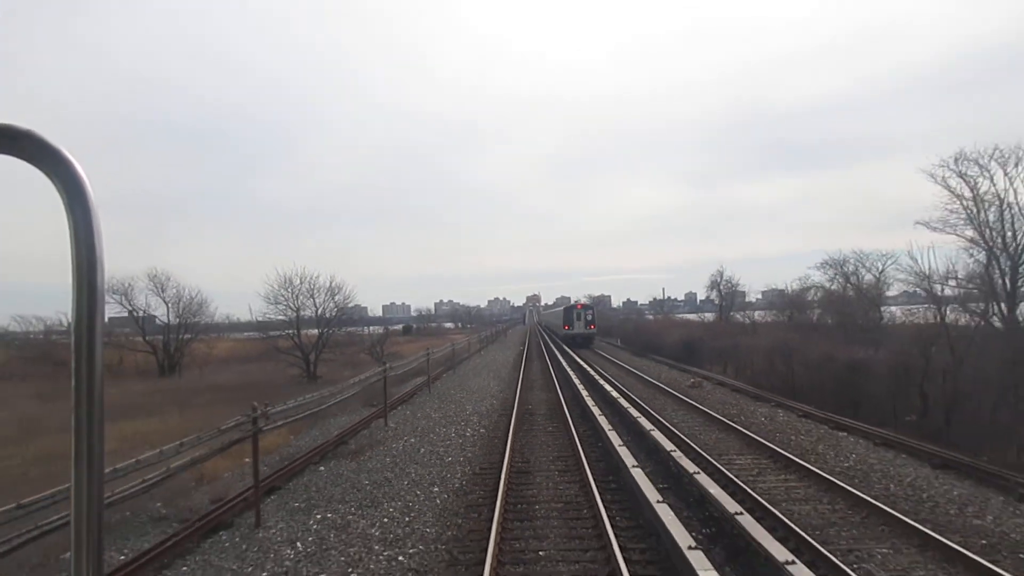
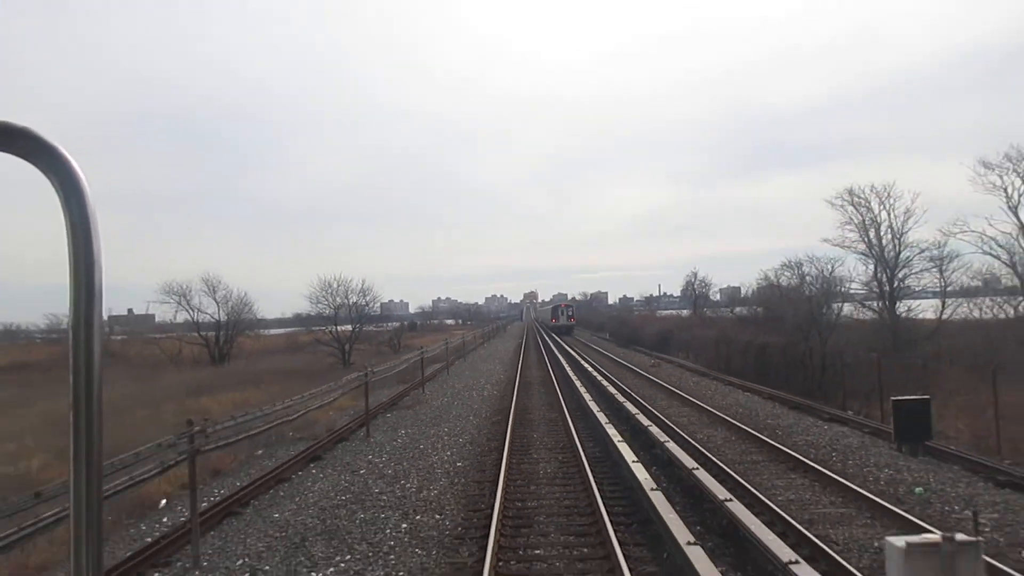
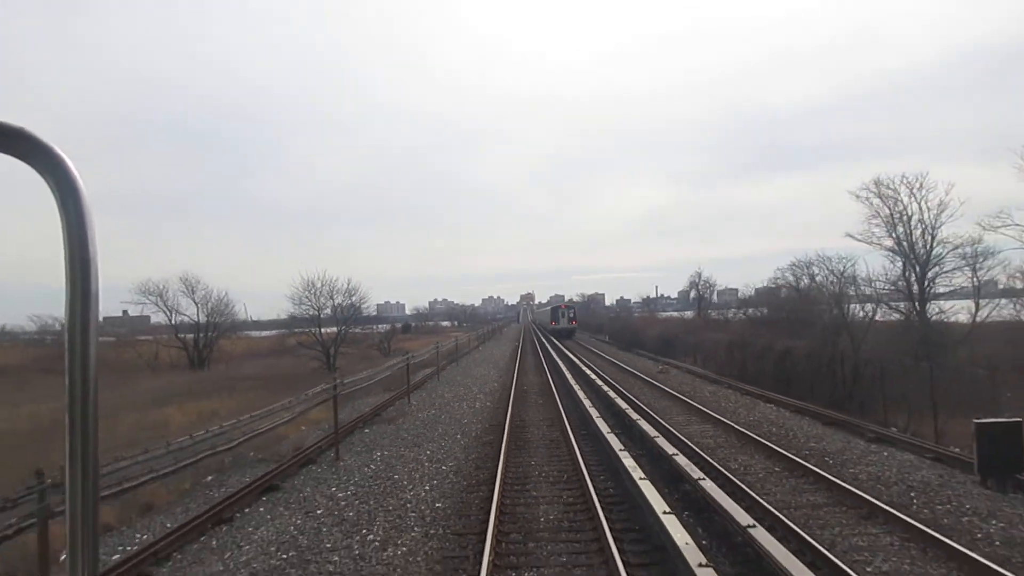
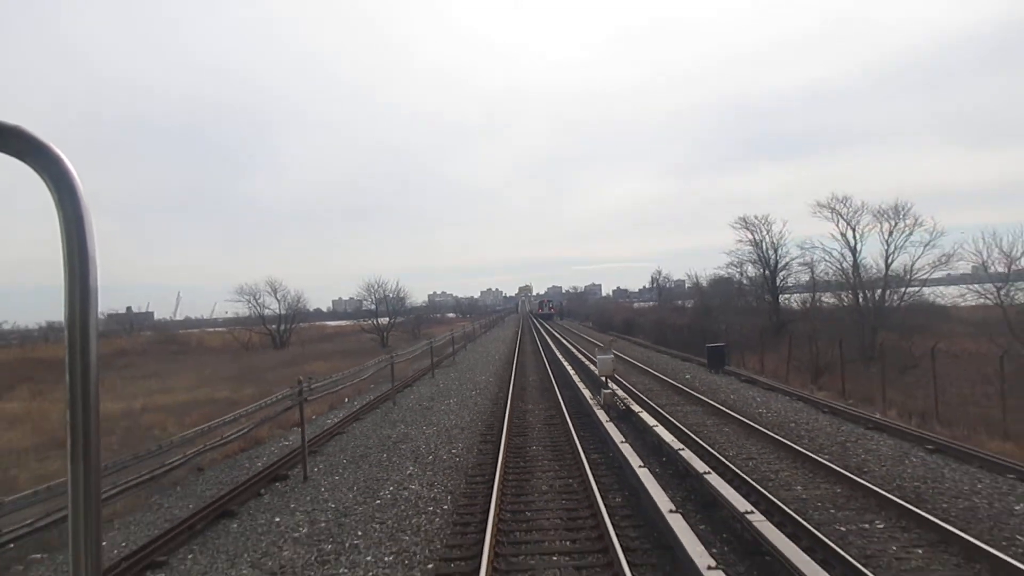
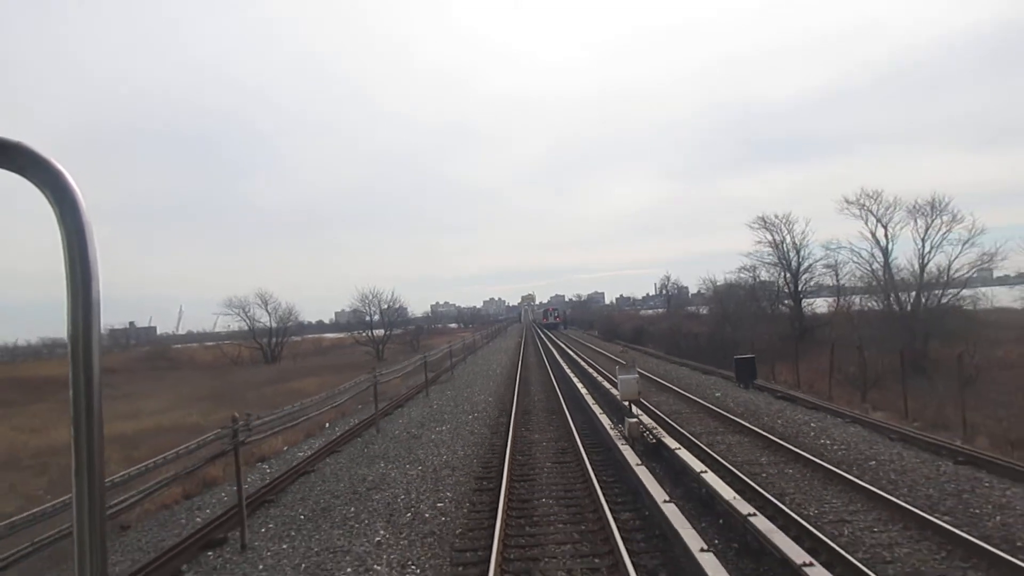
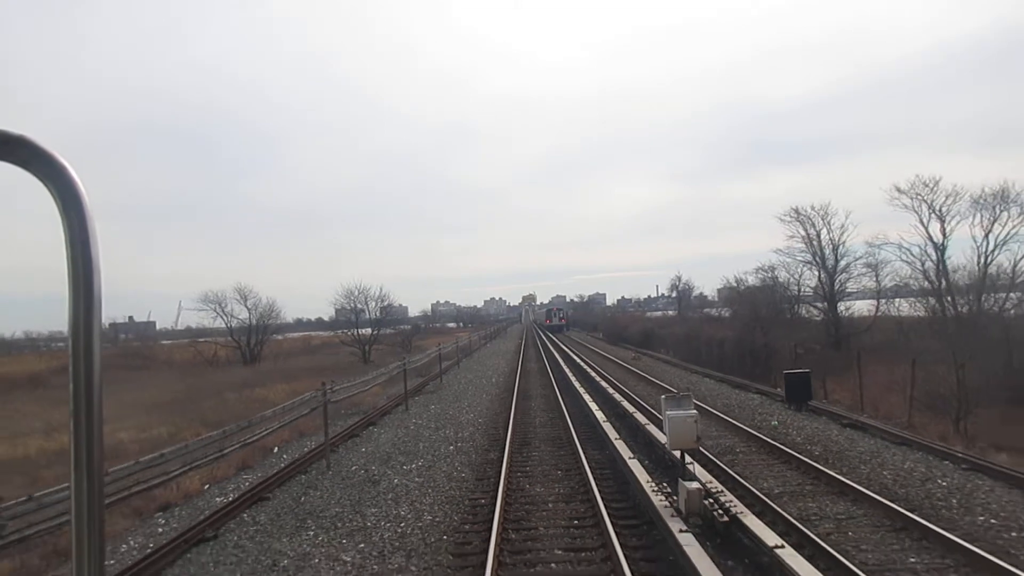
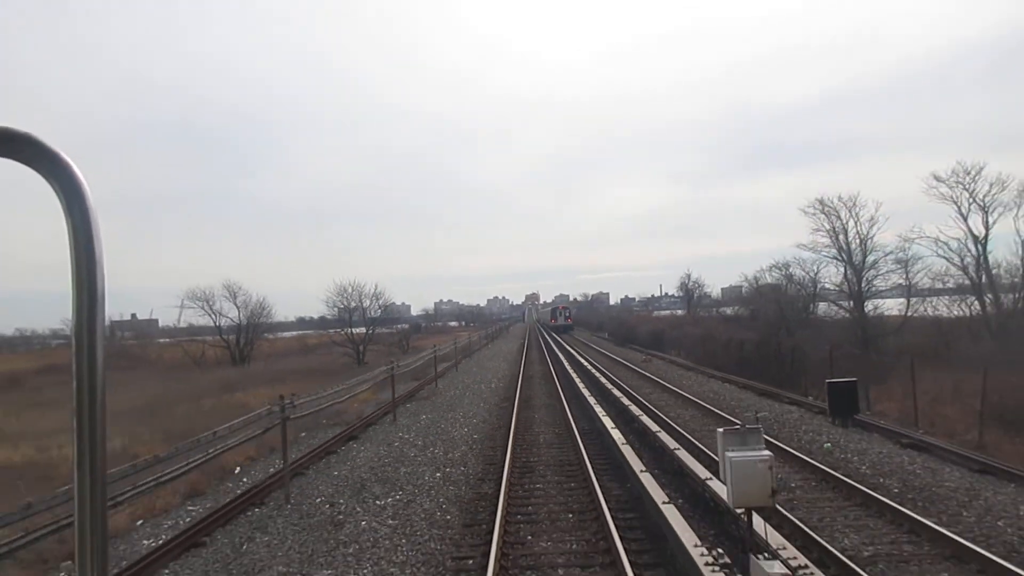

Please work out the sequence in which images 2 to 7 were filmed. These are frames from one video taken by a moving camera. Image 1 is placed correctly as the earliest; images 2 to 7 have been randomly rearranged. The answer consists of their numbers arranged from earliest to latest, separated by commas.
3, 2, 7, 6, 5, 4
